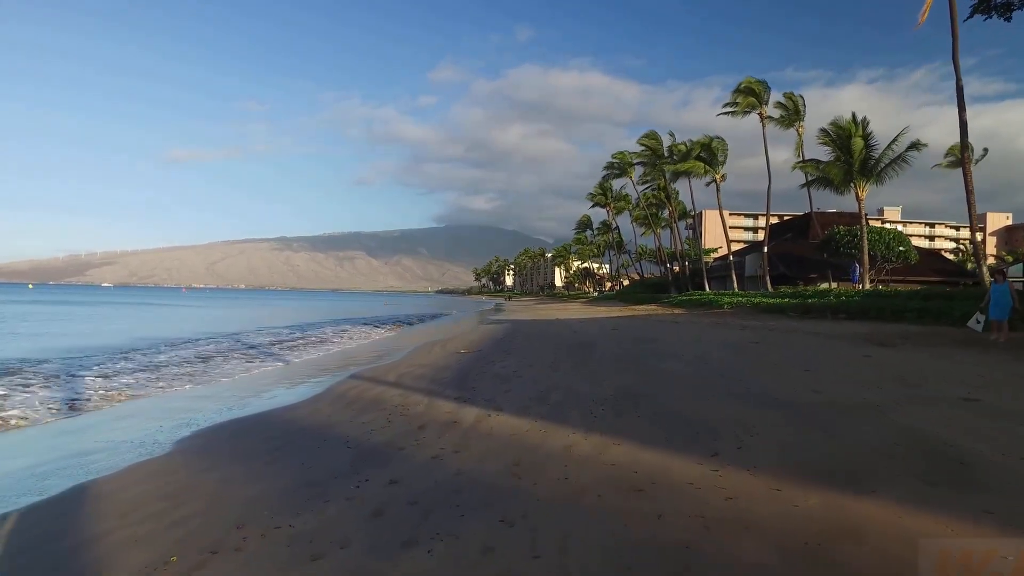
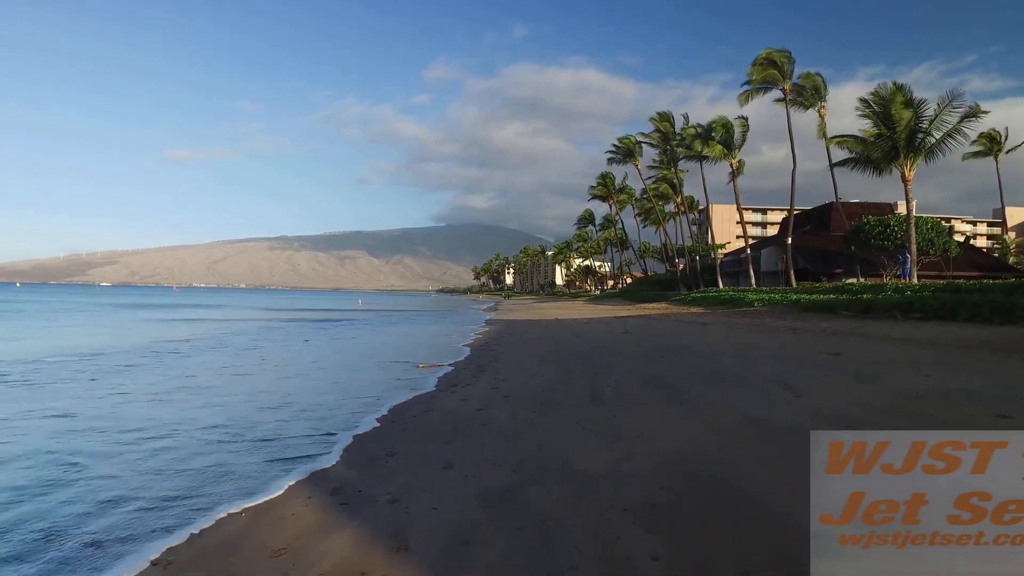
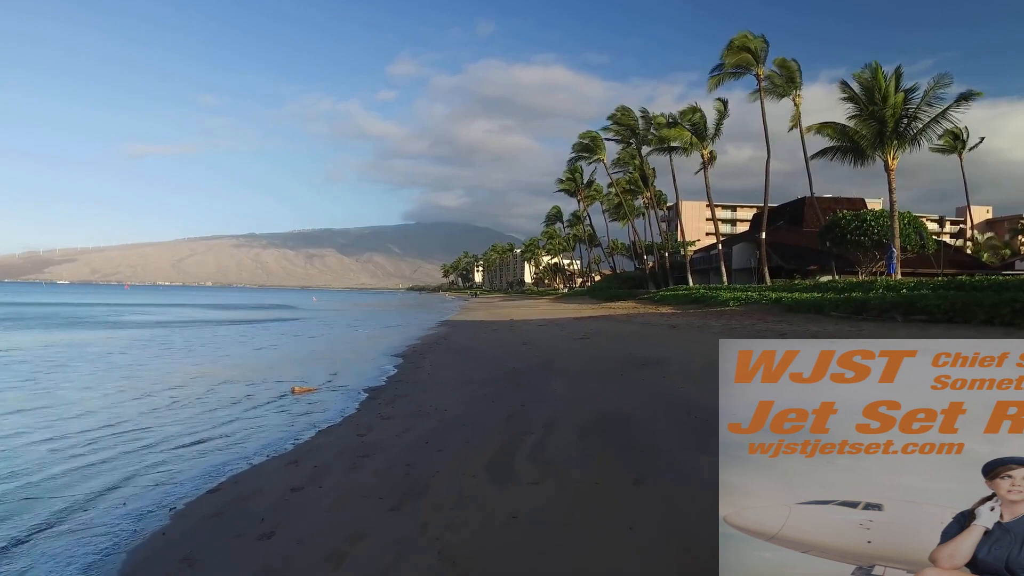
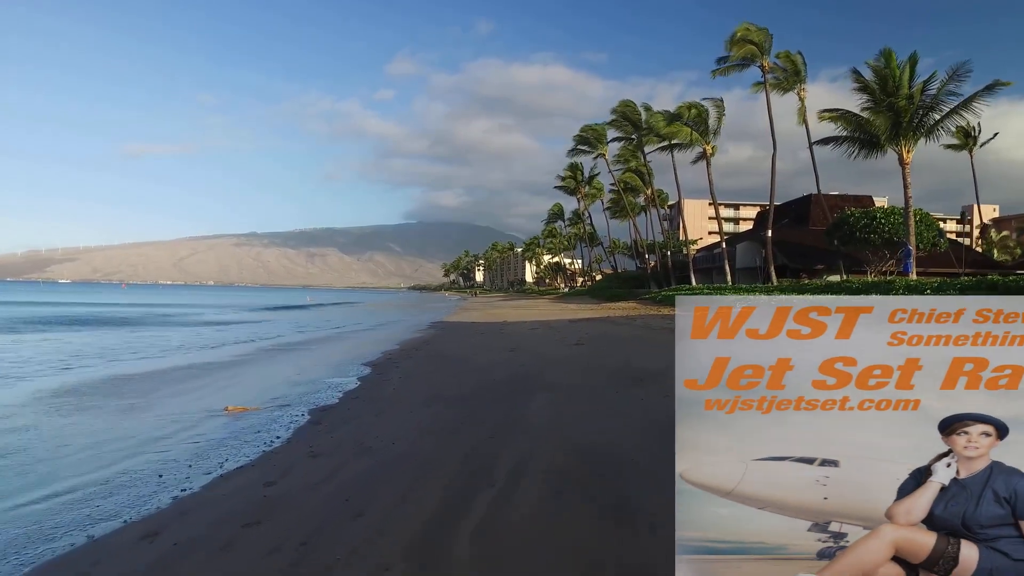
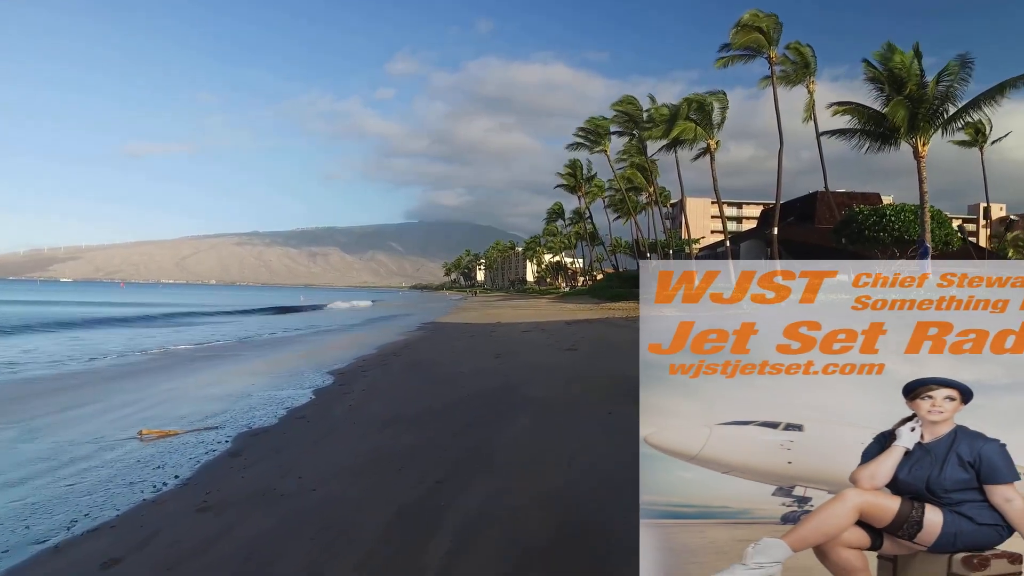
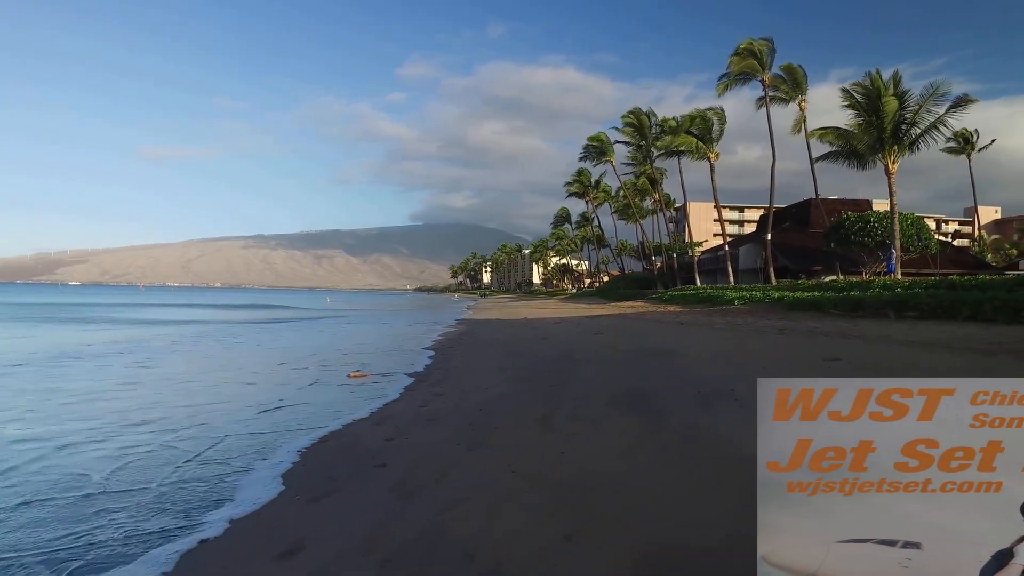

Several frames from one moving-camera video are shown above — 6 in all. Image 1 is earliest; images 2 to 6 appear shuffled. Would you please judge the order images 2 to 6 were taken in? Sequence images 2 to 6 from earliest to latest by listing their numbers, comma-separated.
2, 6, 3, 4, 5
